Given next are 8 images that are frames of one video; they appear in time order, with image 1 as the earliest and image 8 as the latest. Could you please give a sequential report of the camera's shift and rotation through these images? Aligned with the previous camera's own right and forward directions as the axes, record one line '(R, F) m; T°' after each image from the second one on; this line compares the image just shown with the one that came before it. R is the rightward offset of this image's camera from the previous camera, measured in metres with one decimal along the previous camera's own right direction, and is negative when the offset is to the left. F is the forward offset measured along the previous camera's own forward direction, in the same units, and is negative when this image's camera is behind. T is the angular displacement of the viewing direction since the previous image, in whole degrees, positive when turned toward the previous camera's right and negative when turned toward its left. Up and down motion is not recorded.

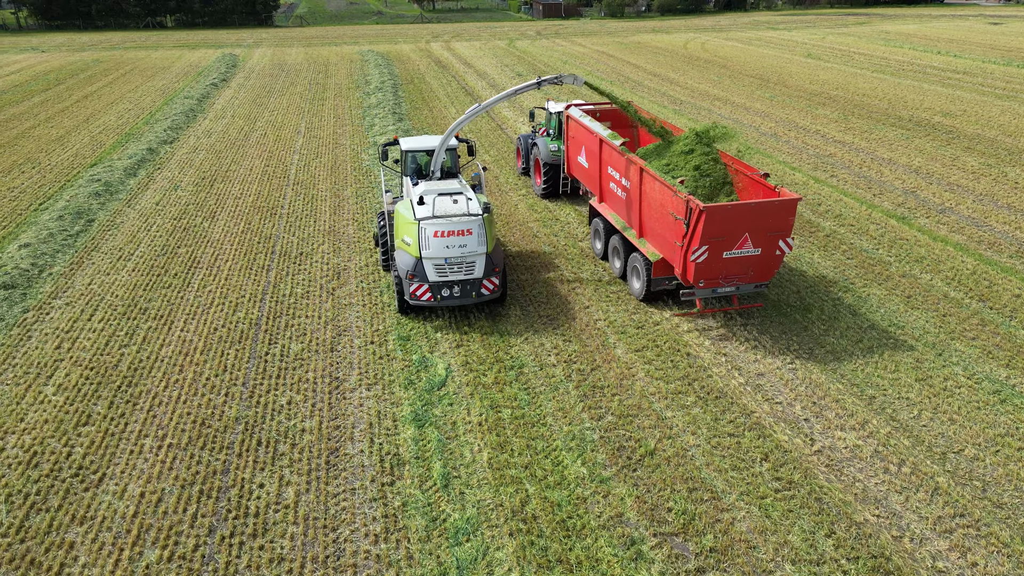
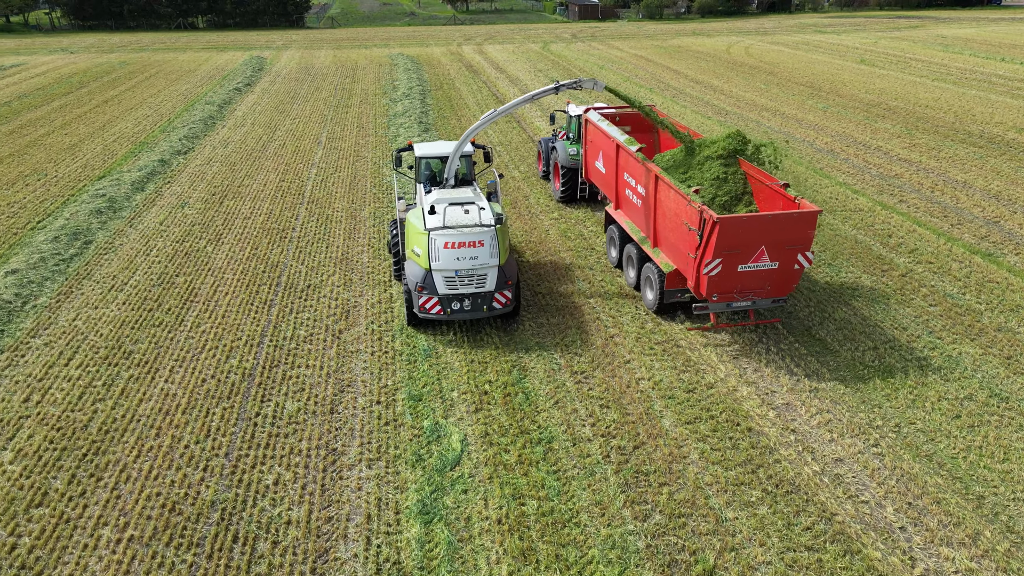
(0.0, +1.2) m; -2°
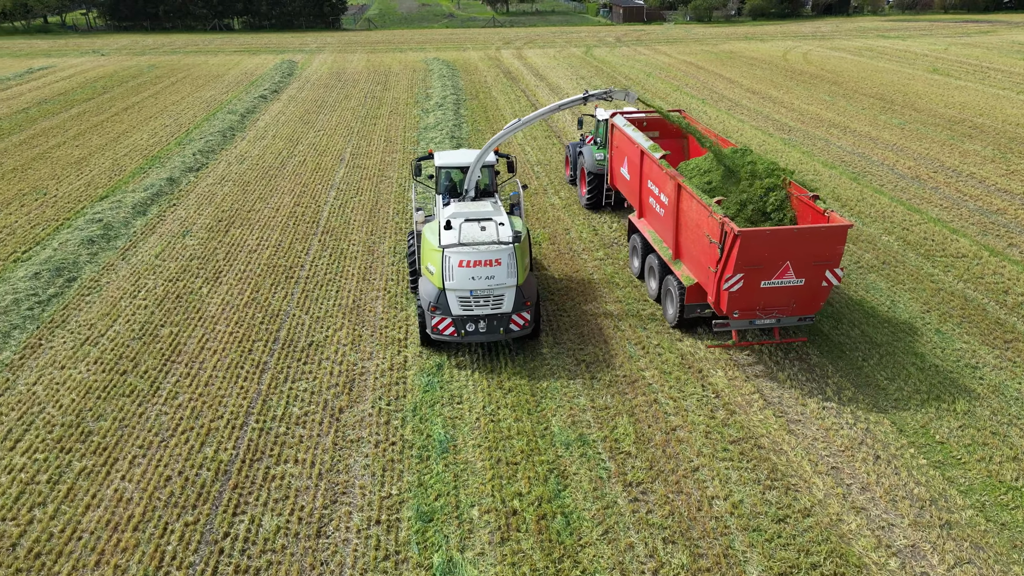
(0.0, +1.6) m; -3°
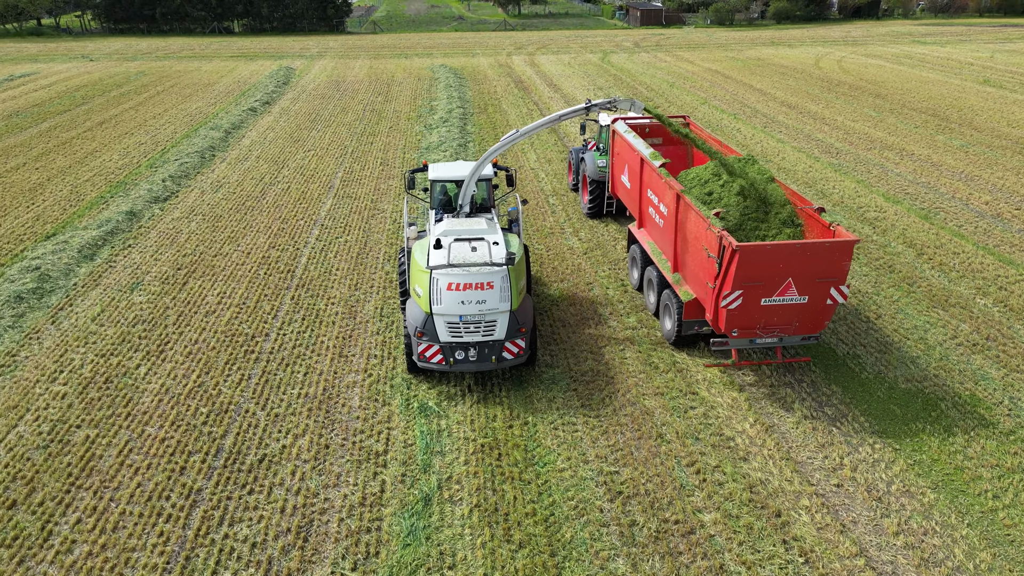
(0.0, +1.9) m; -1°
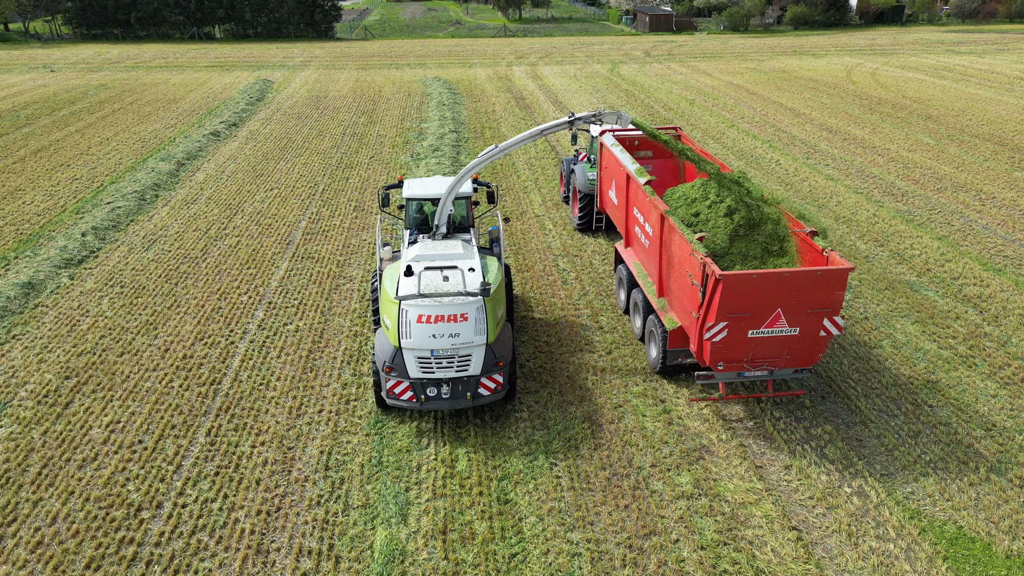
(0.0, +2.6) m; 0°
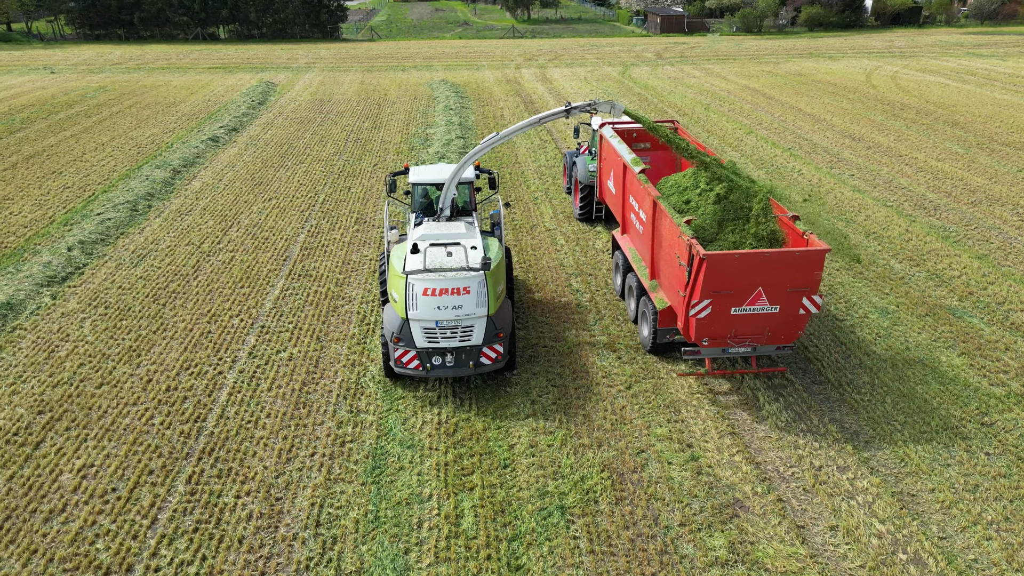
(-0.1, +0.6) m; 0°
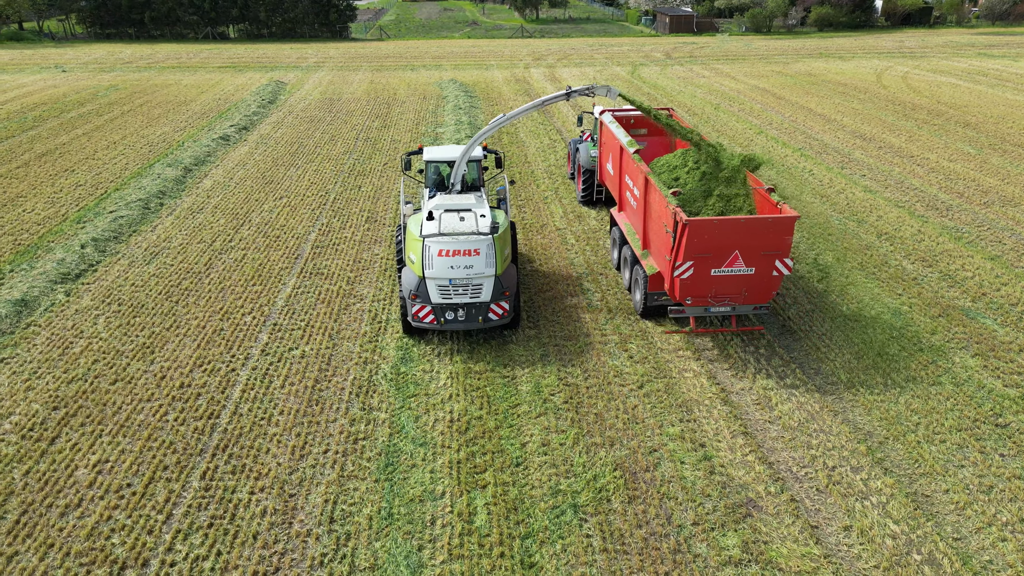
(-0.1, 0.0) m; -1°
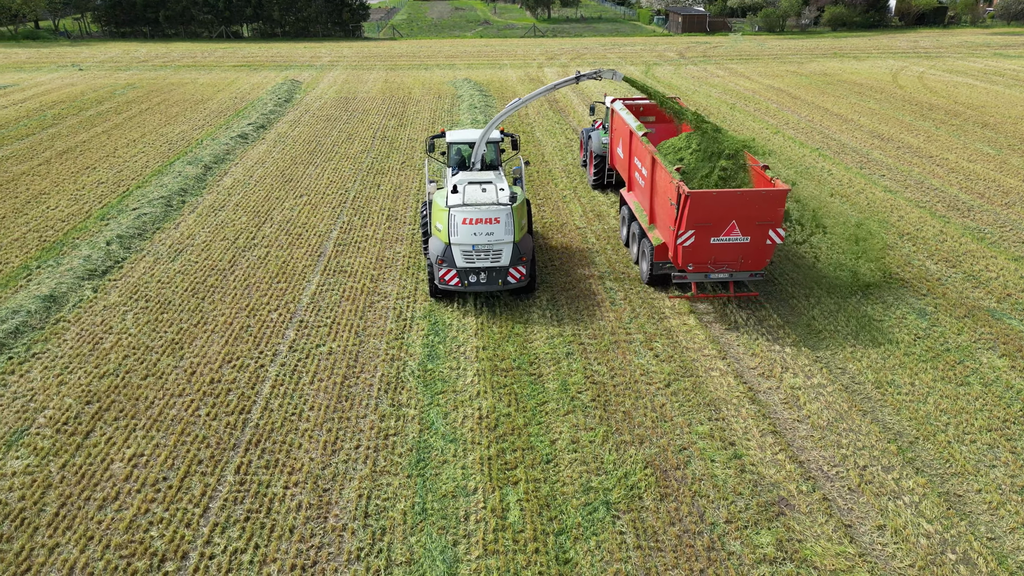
(-0.2, 0.0) m; -1°
